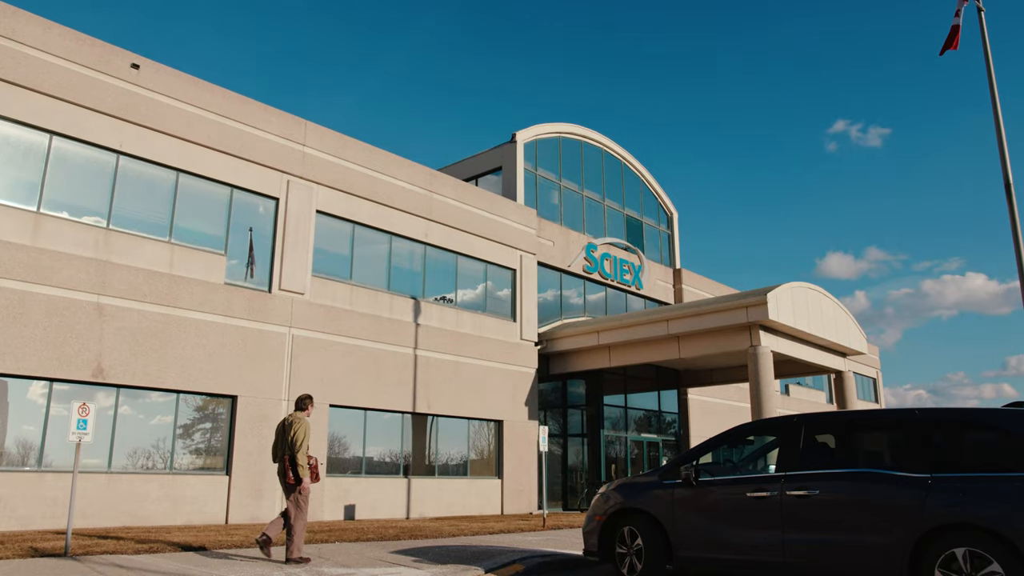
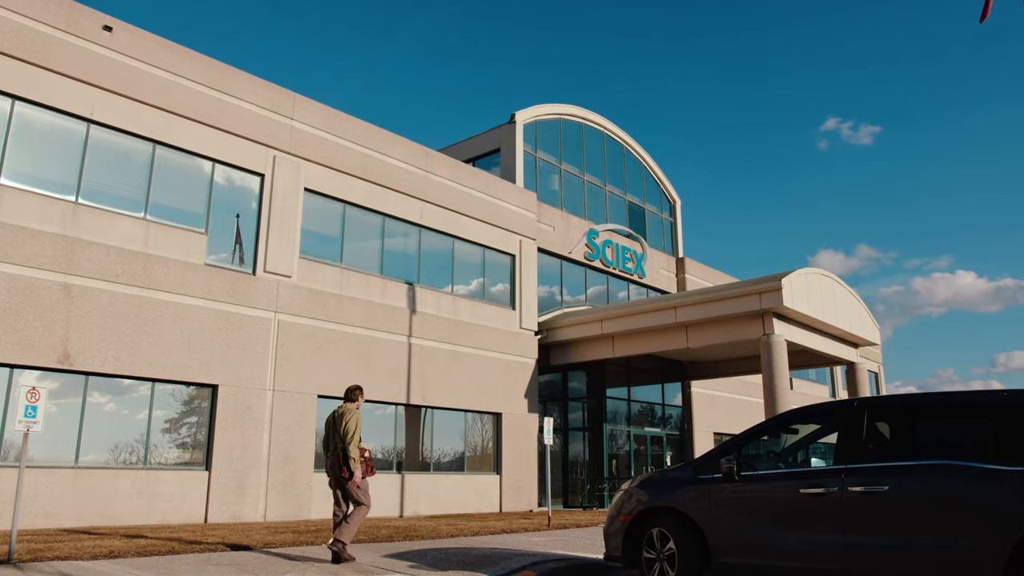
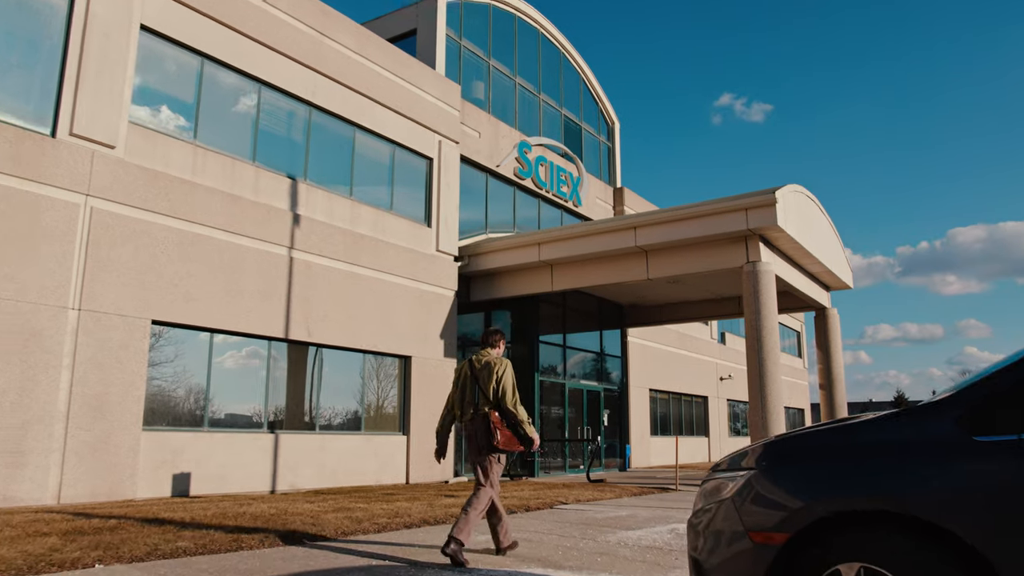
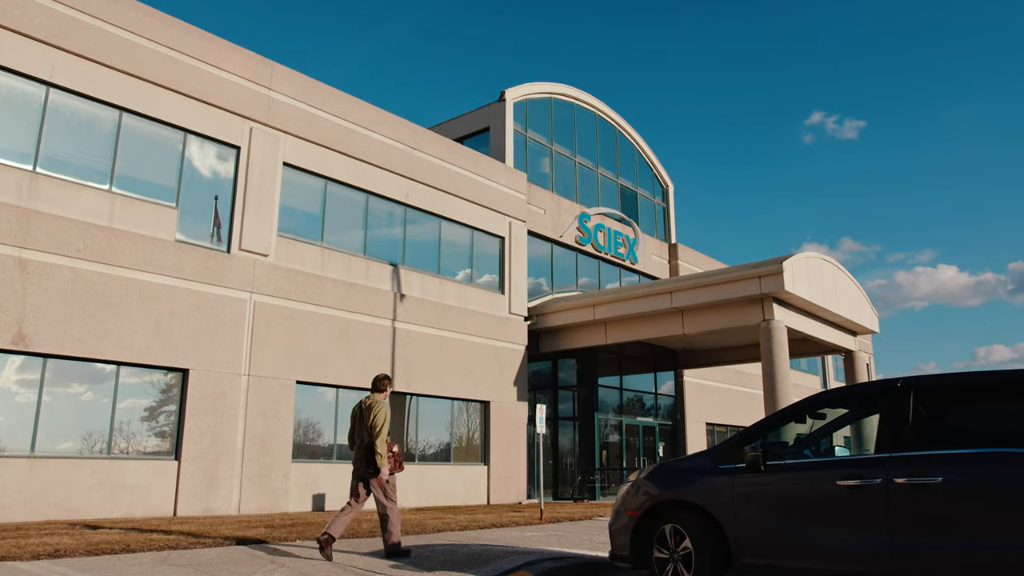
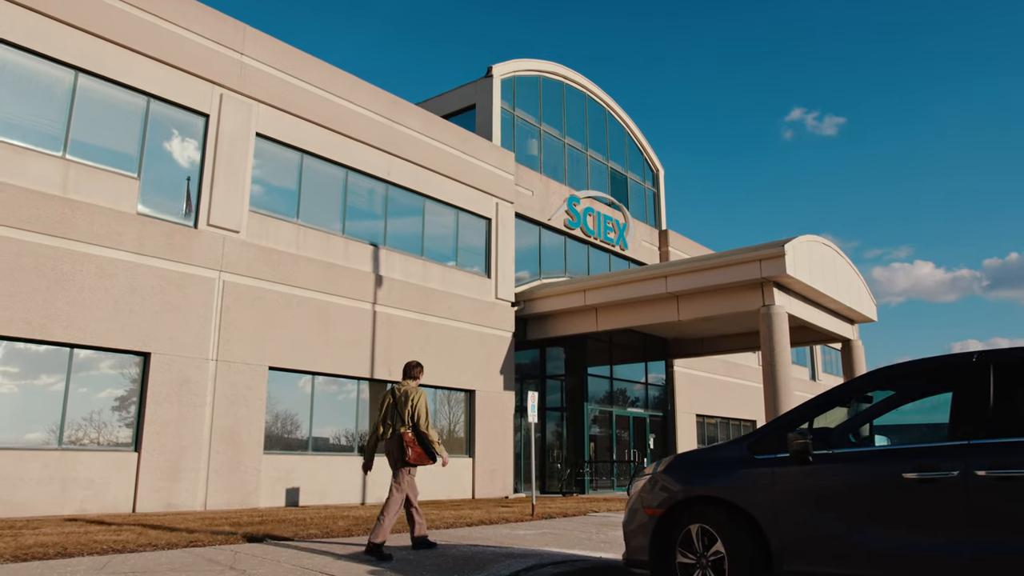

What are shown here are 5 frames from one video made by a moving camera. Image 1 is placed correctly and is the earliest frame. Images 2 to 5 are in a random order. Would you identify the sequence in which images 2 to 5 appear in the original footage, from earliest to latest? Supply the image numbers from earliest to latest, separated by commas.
2, 4, 5, 3
